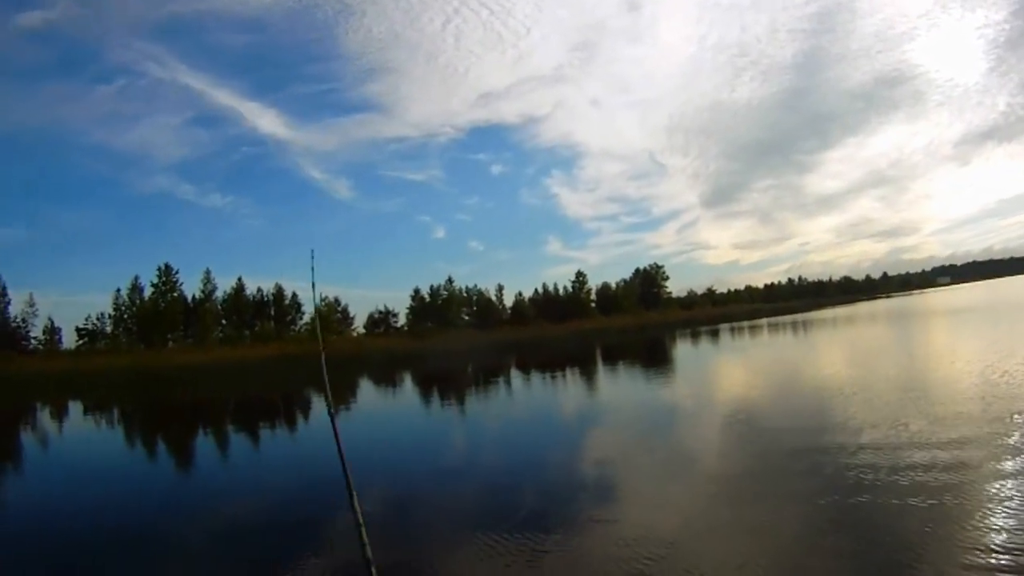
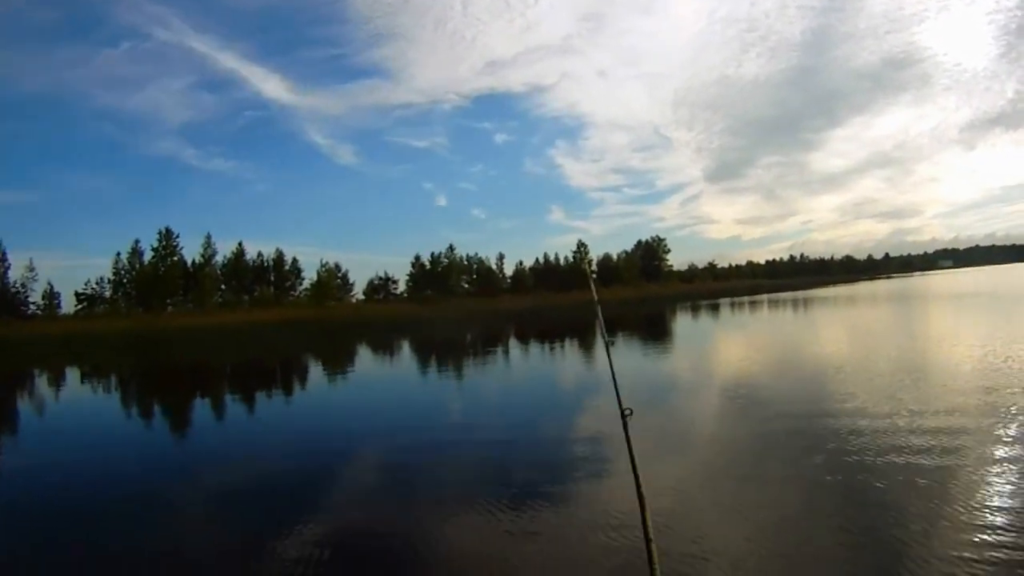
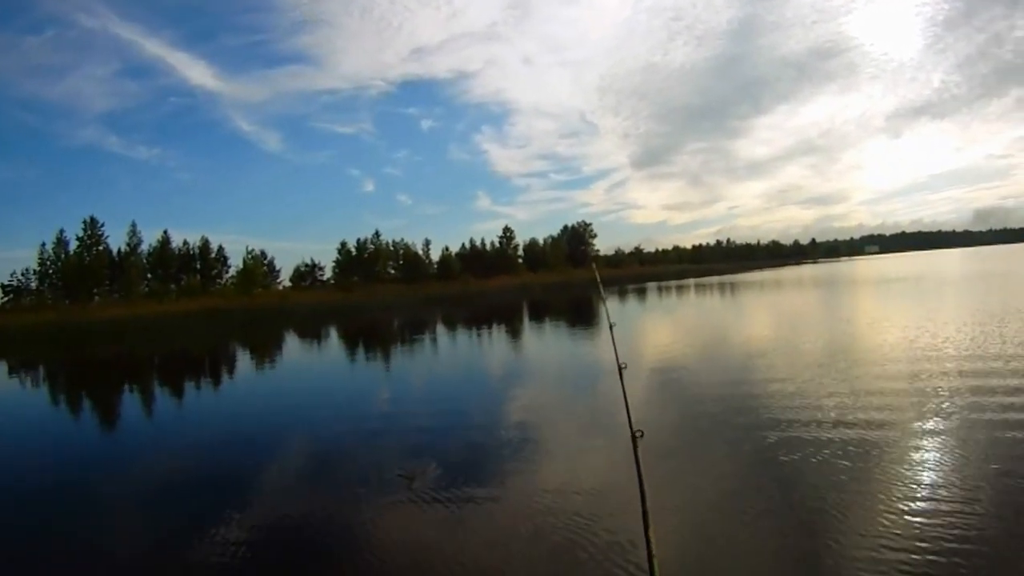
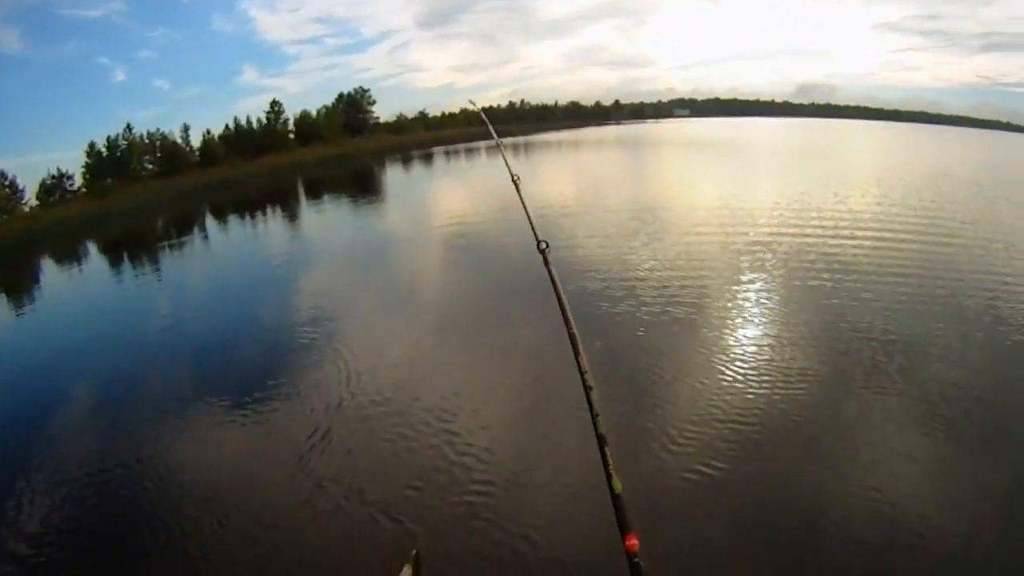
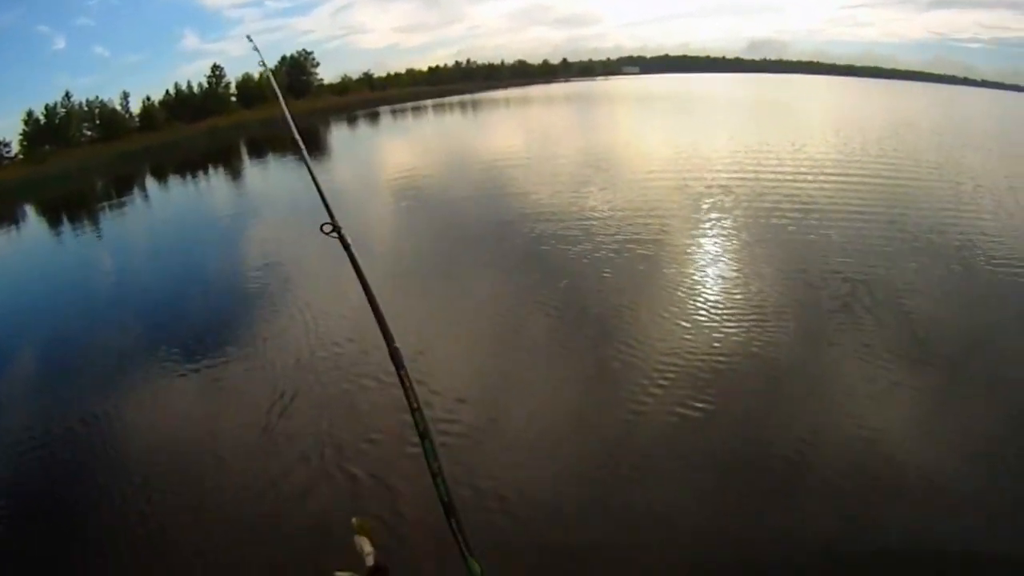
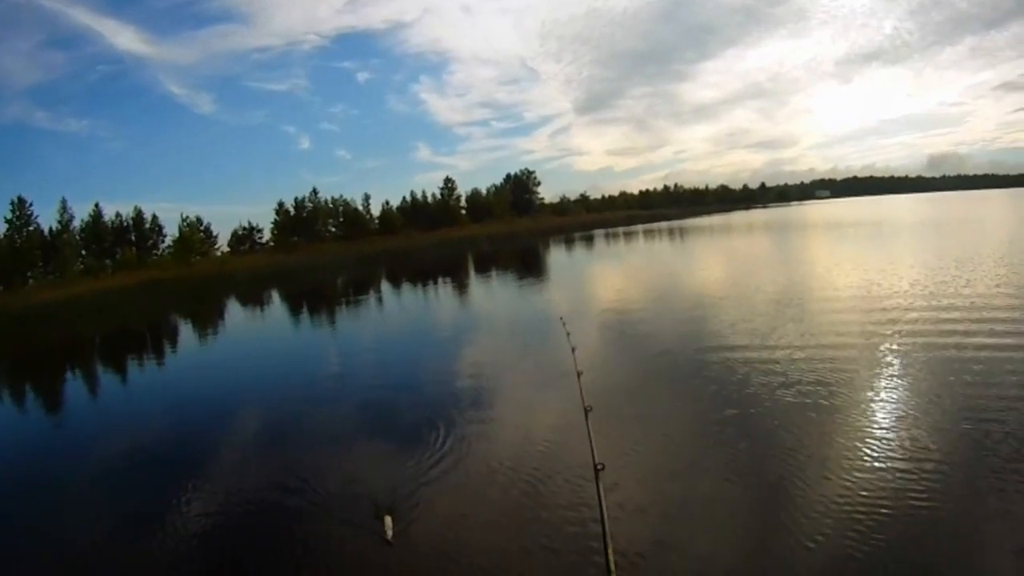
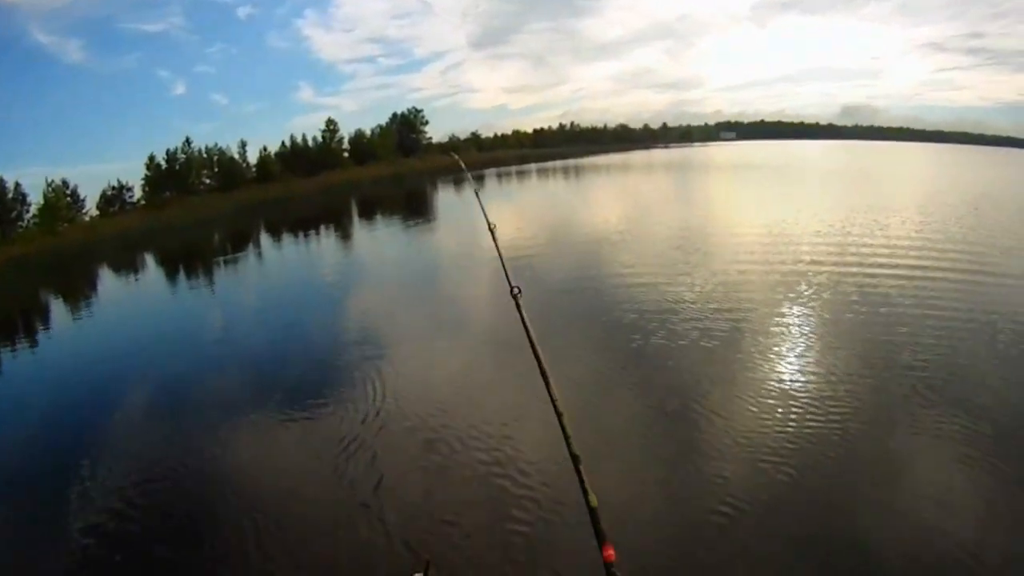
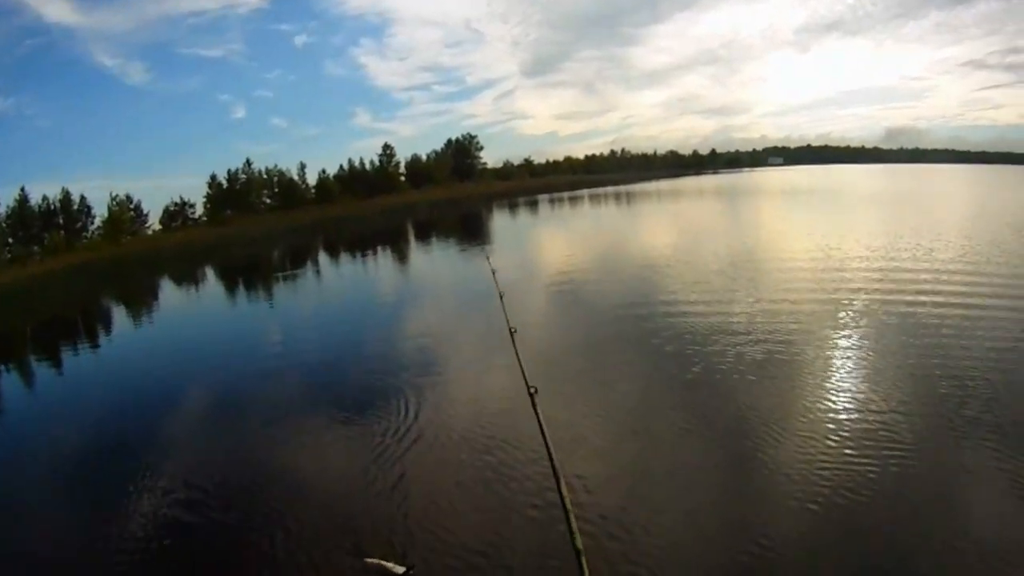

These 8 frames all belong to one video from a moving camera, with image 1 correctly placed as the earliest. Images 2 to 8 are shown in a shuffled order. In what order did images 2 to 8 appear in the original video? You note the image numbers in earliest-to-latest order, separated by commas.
2, 3, 6, 8, 7, 4, 5
